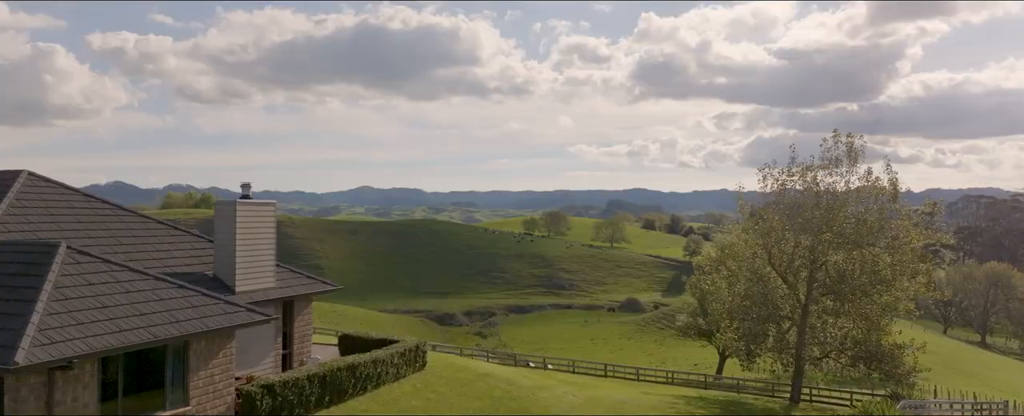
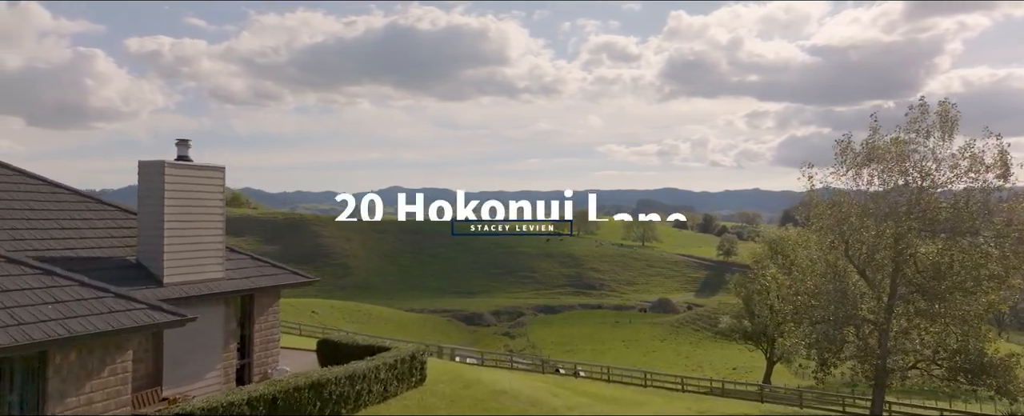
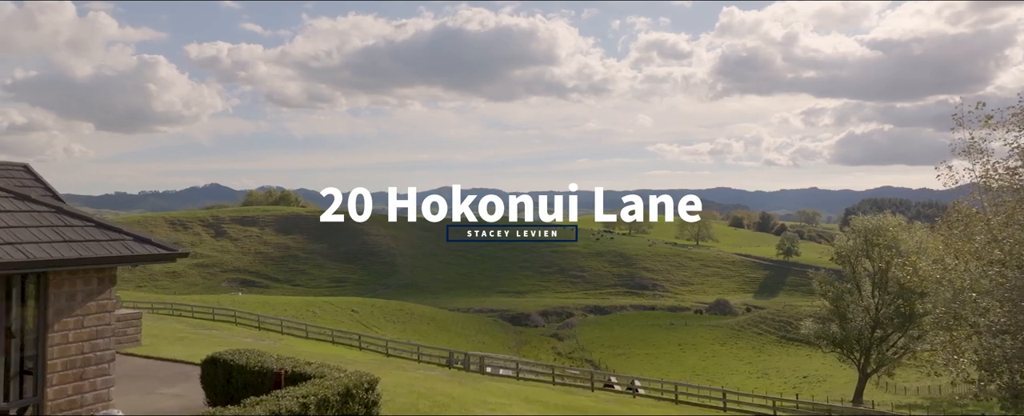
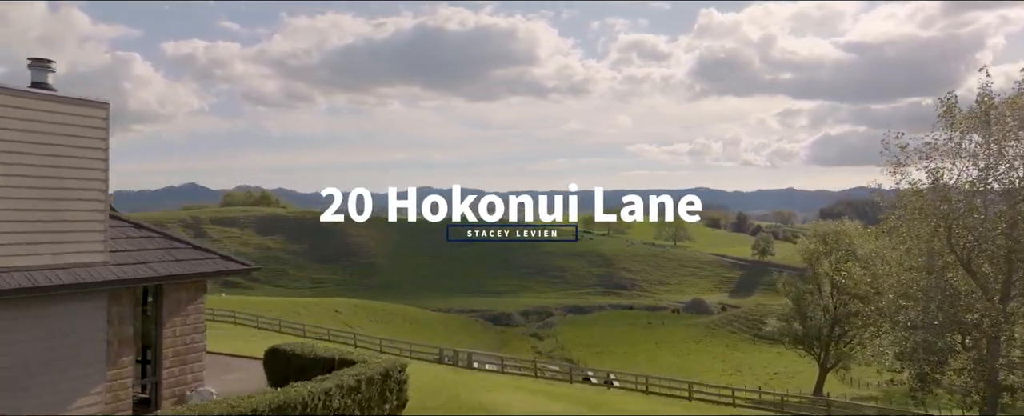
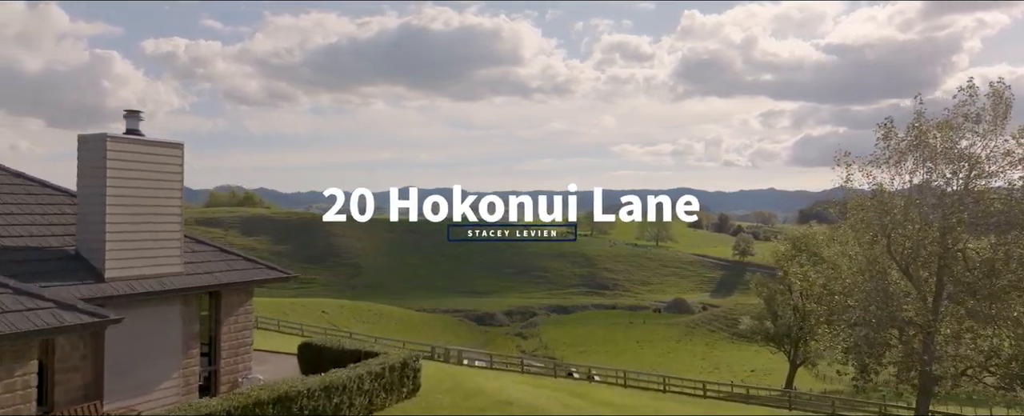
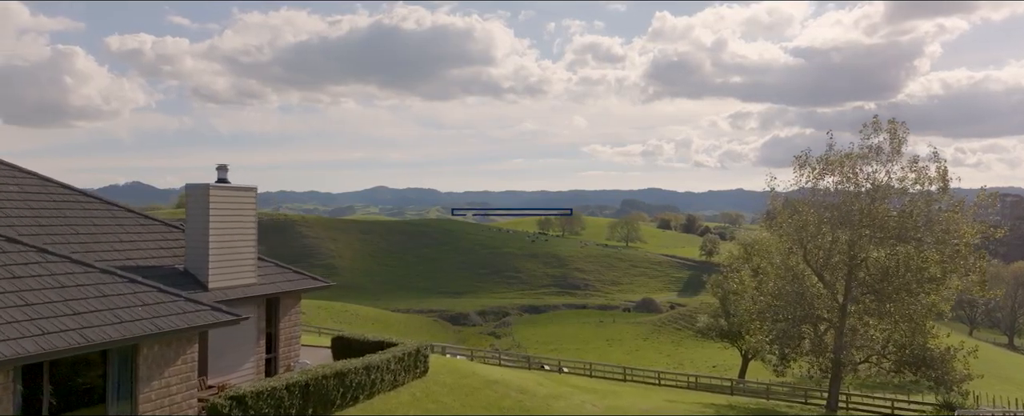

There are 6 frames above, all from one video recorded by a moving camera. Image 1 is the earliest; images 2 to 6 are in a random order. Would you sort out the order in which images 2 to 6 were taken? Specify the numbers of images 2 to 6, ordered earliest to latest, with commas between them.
6, 2, 5, 4, 3
